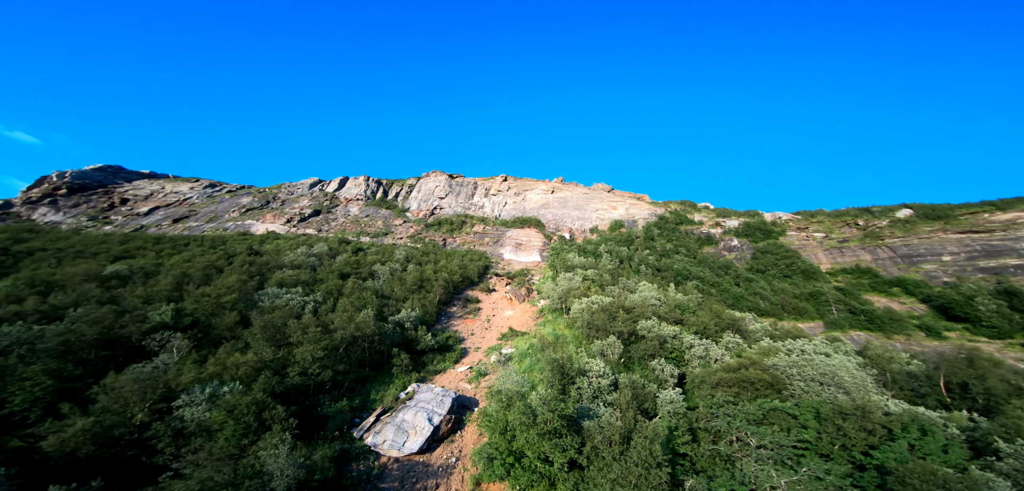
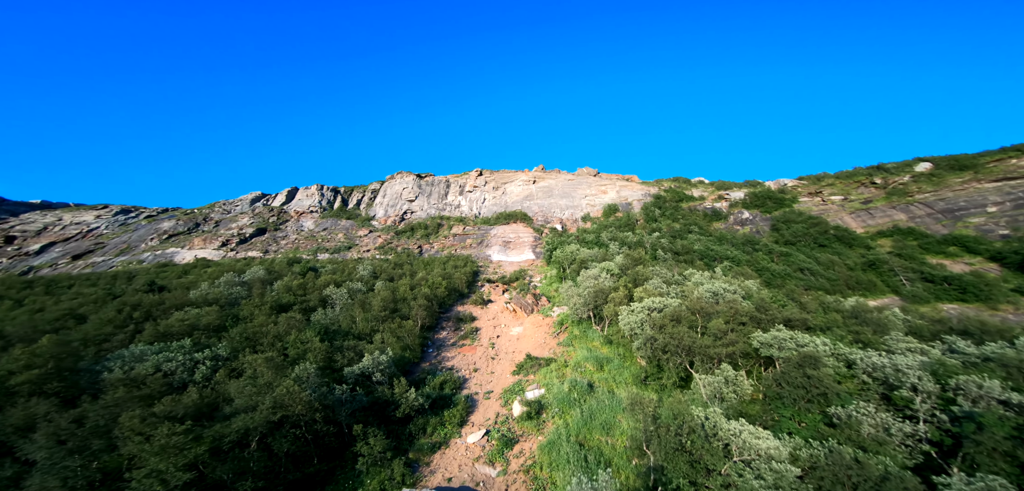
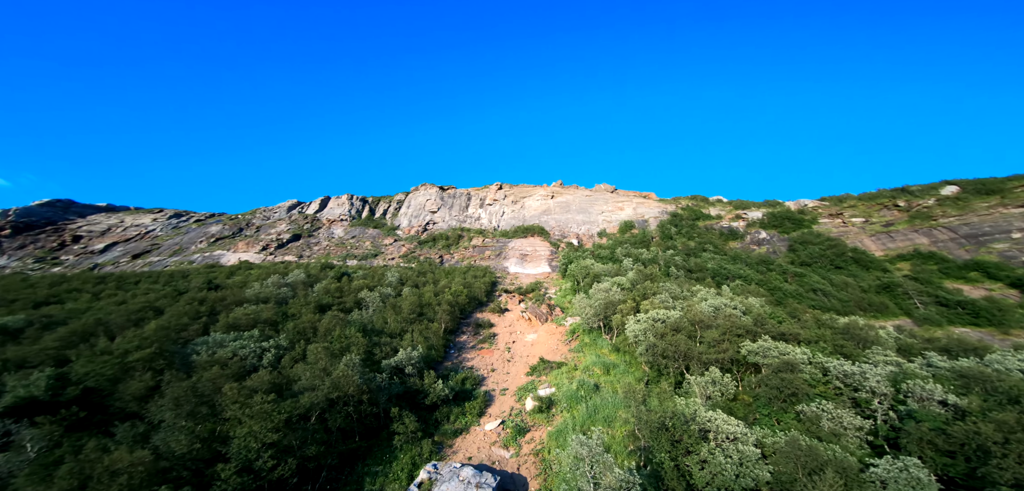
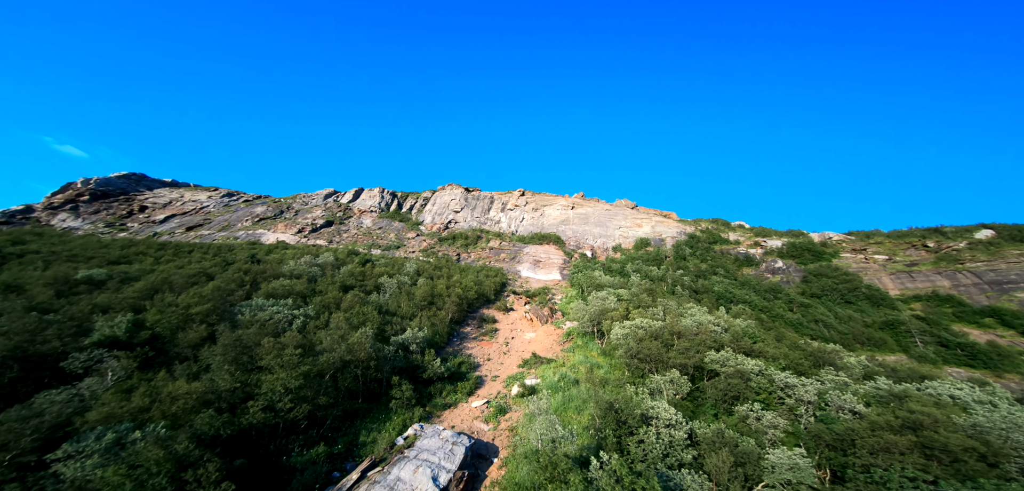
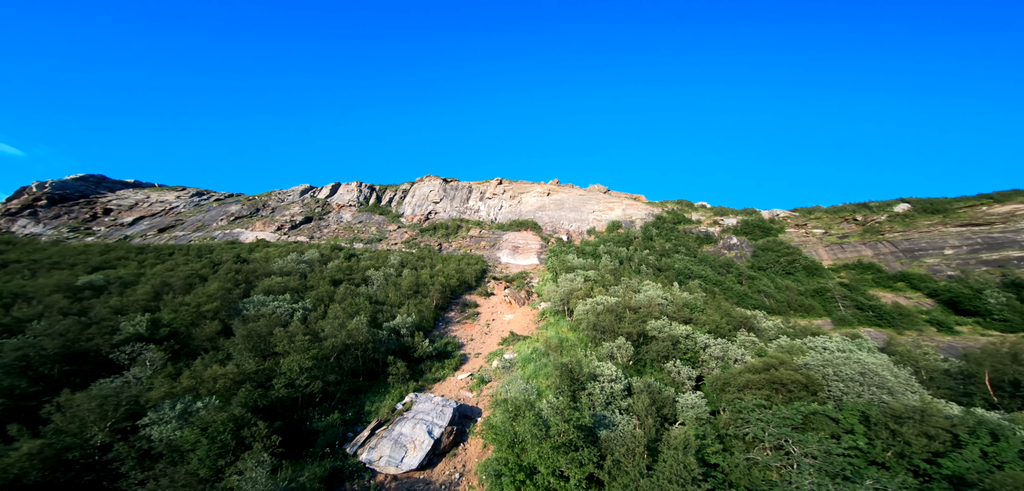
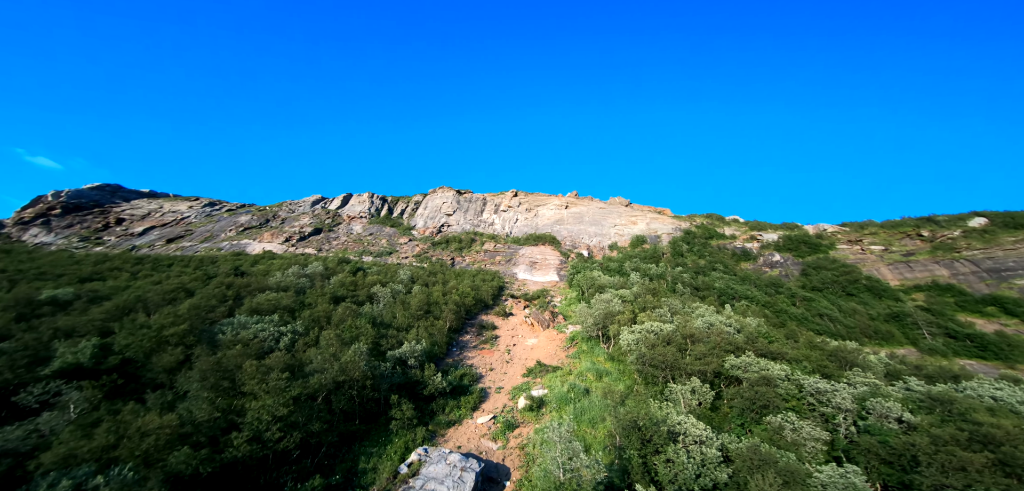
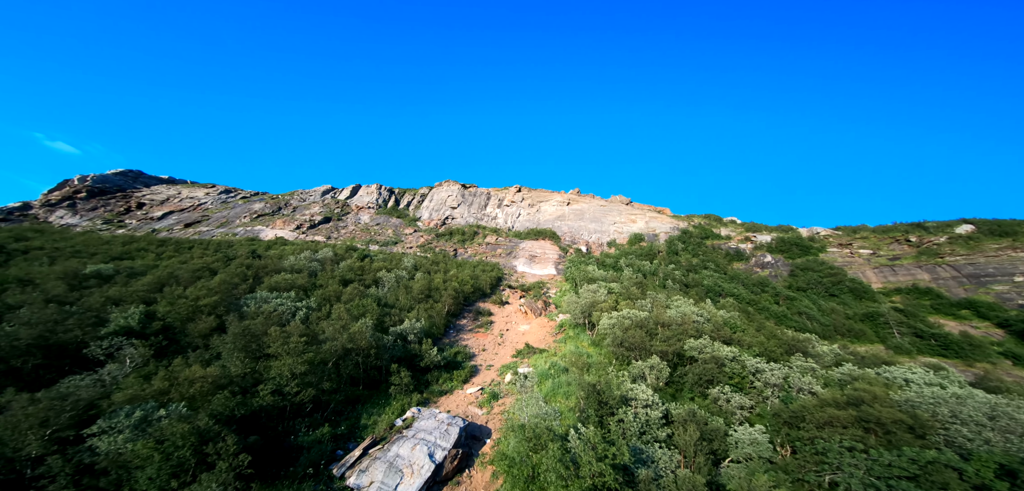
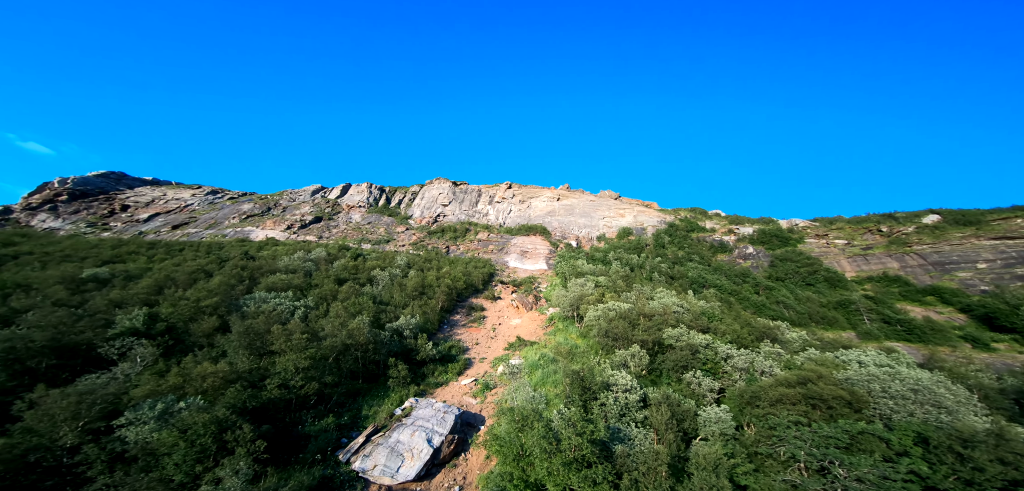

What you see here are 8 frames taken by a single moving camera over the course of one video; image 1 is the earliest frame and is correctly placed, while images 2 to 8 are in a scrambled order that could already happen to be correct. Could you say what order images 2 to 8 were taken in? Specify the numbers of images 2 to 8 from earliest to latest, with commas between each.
5, 8, 7, 4, 6, 3, 2
